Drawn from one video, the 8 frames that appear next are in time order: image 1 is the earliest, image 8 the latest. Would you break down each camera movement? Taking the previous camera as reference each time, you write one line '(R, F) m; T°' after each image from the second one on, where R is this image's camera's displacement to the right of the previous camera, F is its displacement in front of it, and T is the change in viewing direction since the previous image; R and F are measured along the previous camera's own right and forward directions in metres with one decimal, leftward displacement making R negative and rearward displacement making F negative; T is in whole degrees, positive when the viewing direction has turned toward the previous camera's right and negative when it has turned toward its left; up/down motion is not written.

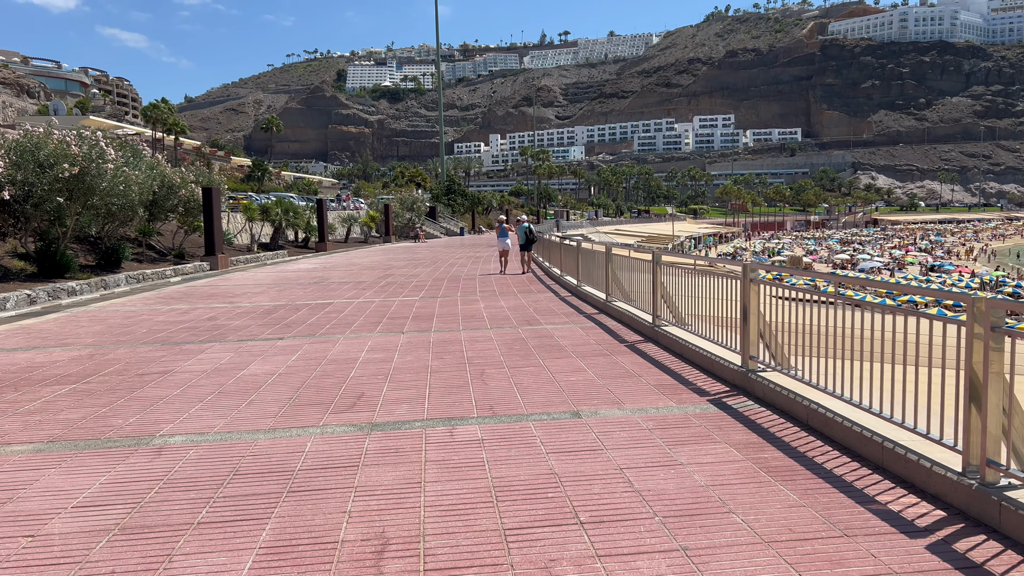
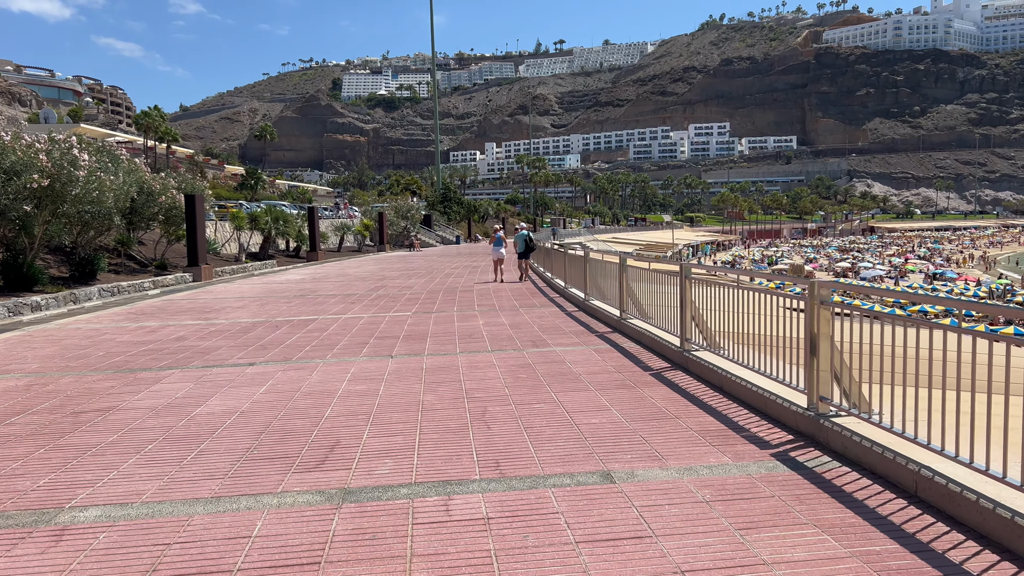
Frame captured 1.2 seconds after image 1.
(-0.1, +1.0) m; 0°
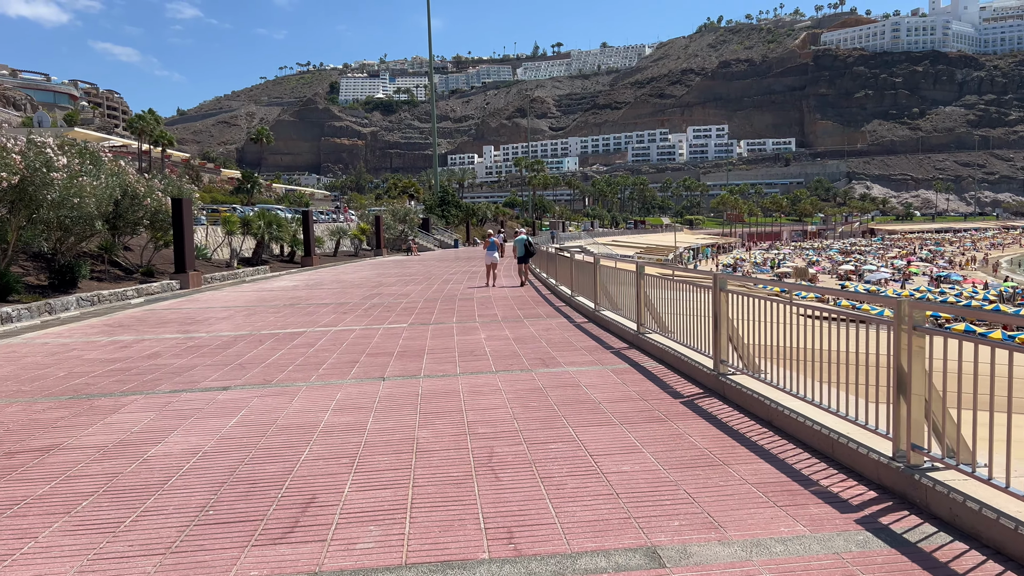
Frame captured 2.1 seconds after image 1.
(-0.1, +0.8) m; 0°
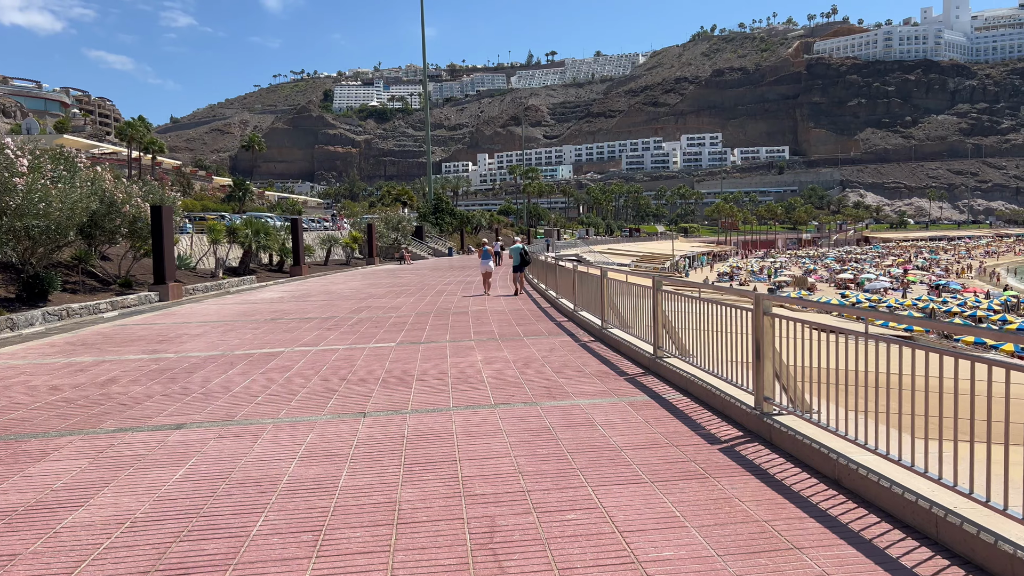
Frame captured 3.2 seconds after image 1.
(-0.1, +0.9) m; 0°
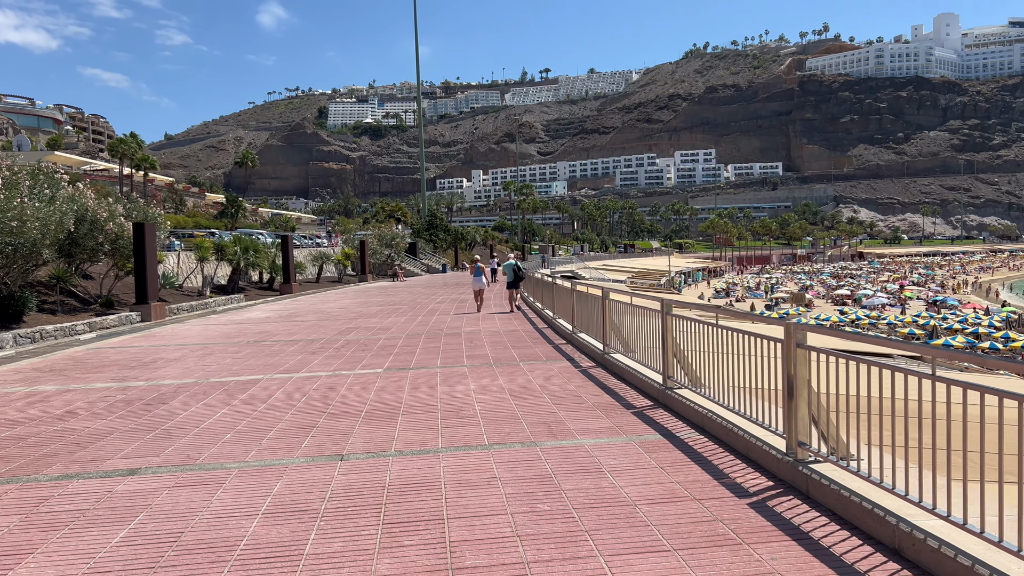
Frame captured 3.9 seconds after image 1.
(0.0, +0.6) m; 0°
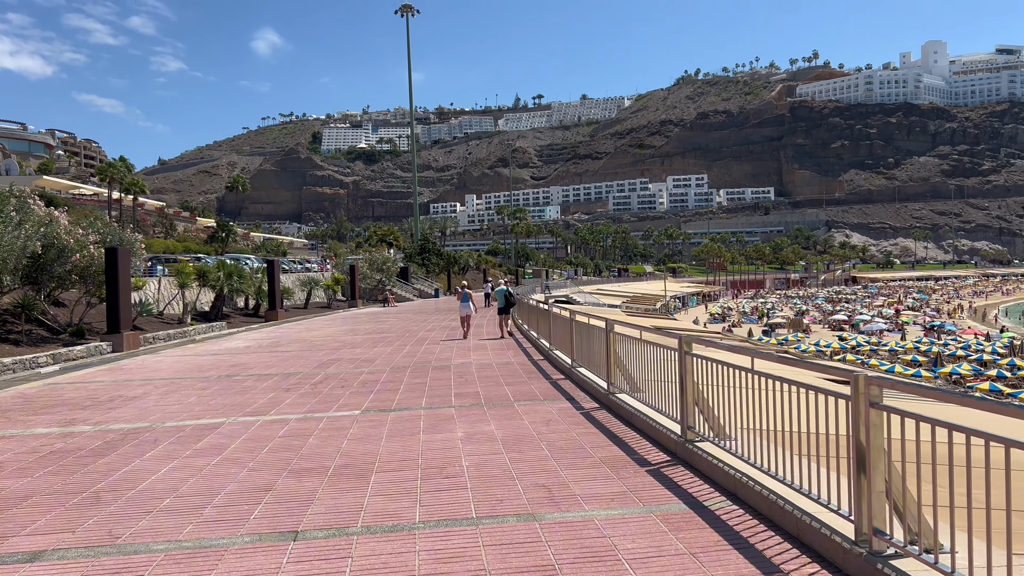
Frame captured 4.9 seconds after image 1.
(0.0, +0.9) m; +1°
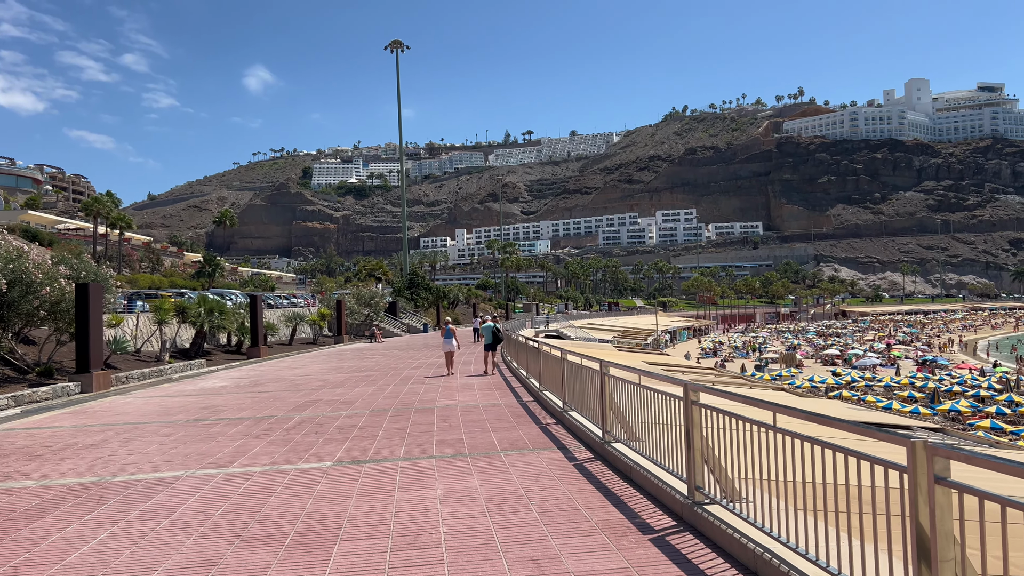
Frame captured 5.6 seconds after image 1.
(0.0, +0.6) m; +1°
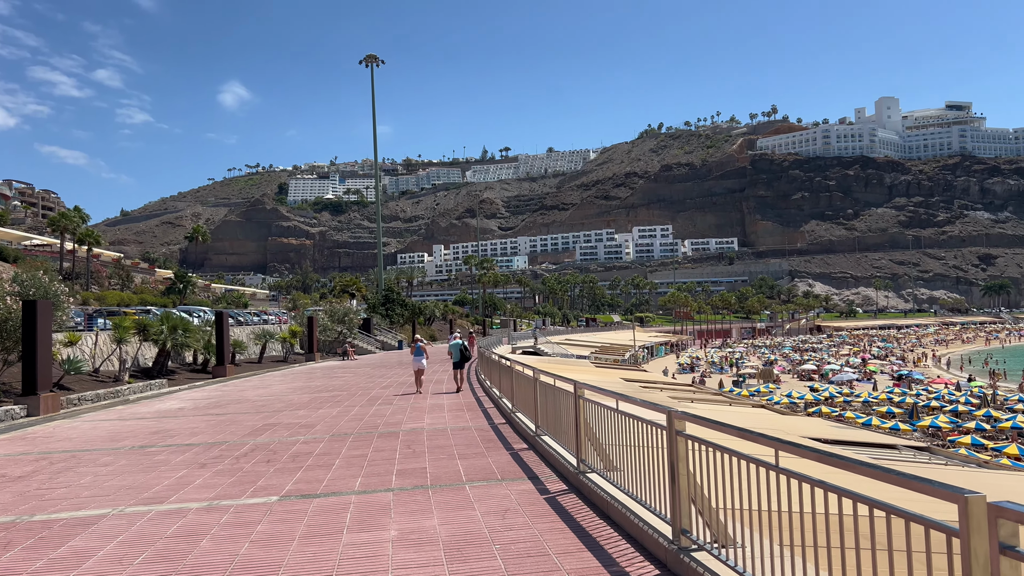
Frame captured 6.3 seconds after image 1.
(+0.1, +0.6) m; +2°
